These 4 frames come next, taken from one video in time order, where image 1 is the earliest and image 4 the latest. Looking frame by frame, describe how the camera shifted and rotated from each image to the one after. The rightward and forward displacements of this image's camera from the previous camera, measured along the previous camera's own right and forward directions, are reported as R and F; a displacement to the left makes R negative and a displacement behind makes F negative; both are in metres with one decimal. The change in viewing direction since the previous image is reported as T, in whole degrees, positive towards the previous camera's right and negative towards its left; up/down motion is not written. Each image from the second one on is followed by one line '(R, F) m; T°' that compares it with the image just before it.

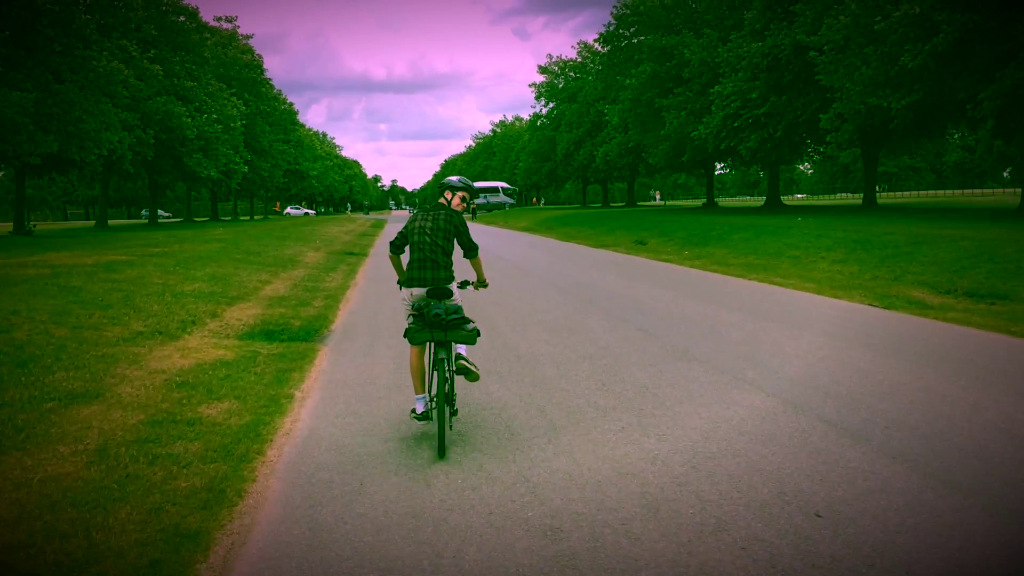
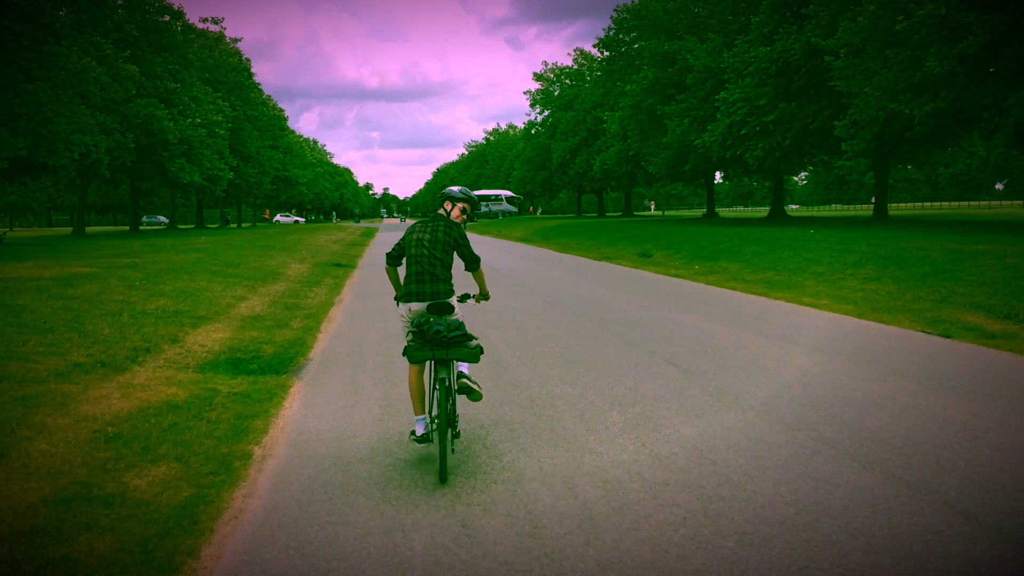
(-0.2, +1.4) m; +1°
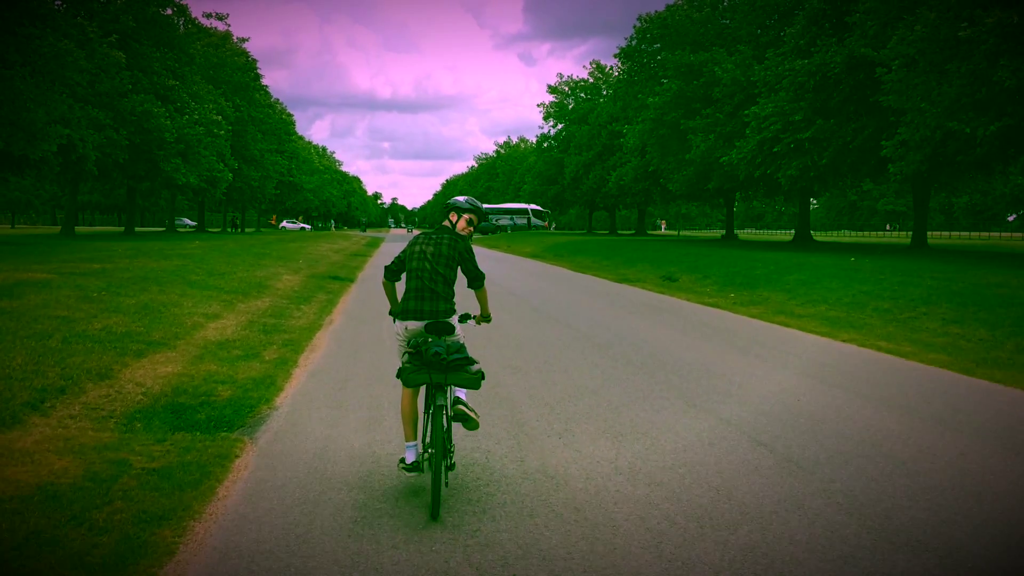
(-0.2, +2.1) m; 0°
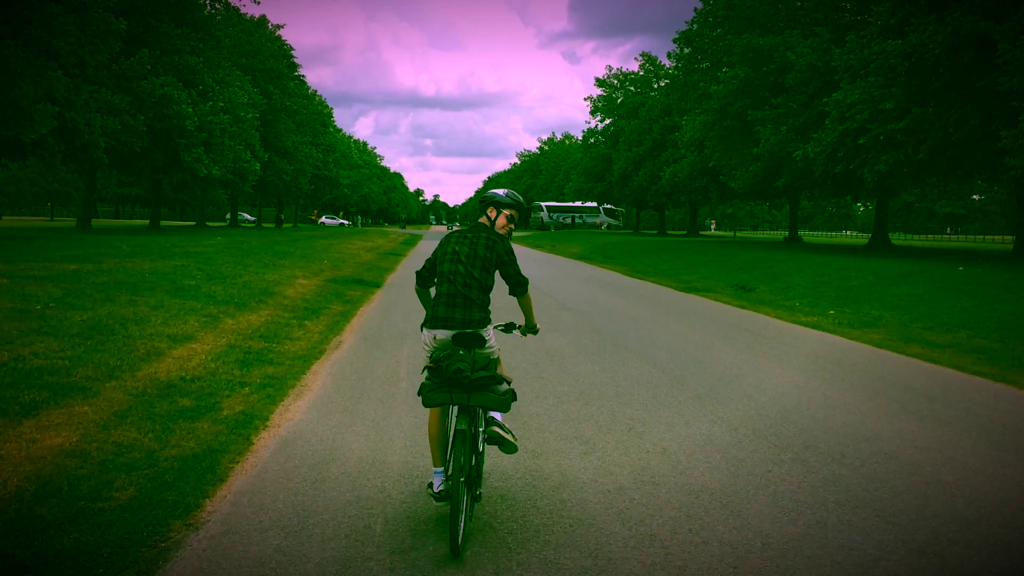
(-0.3, +3.0) m; -3°
